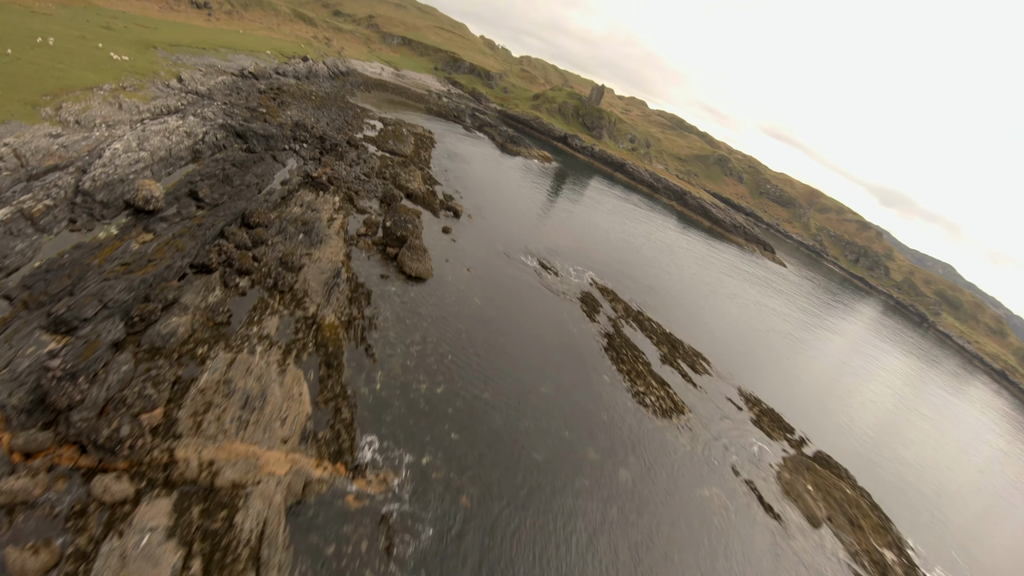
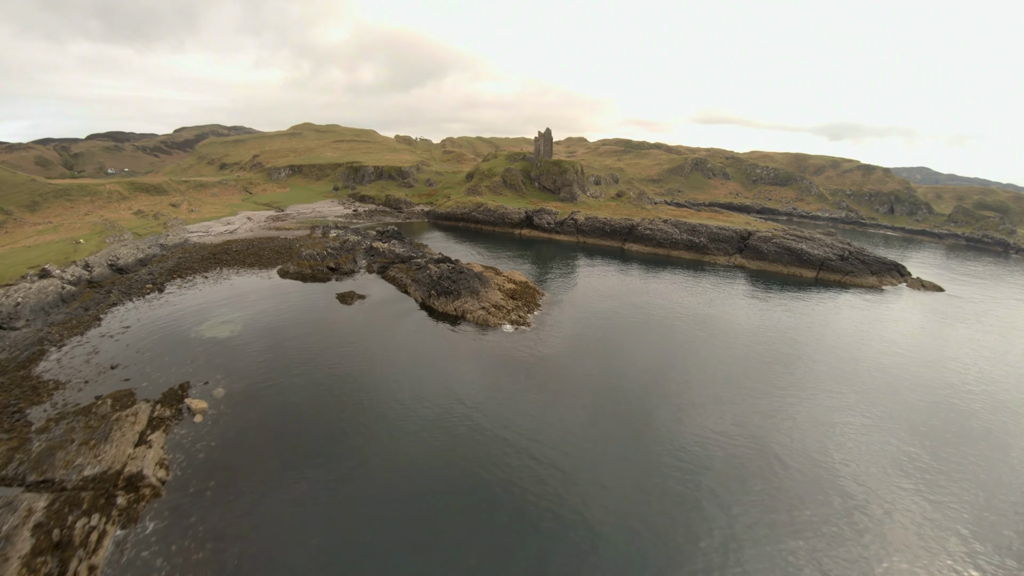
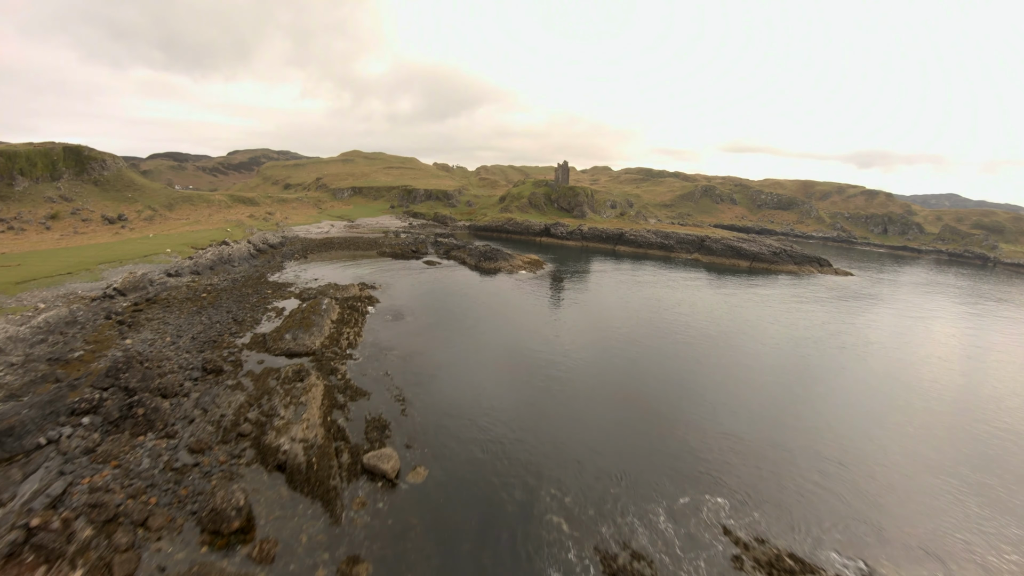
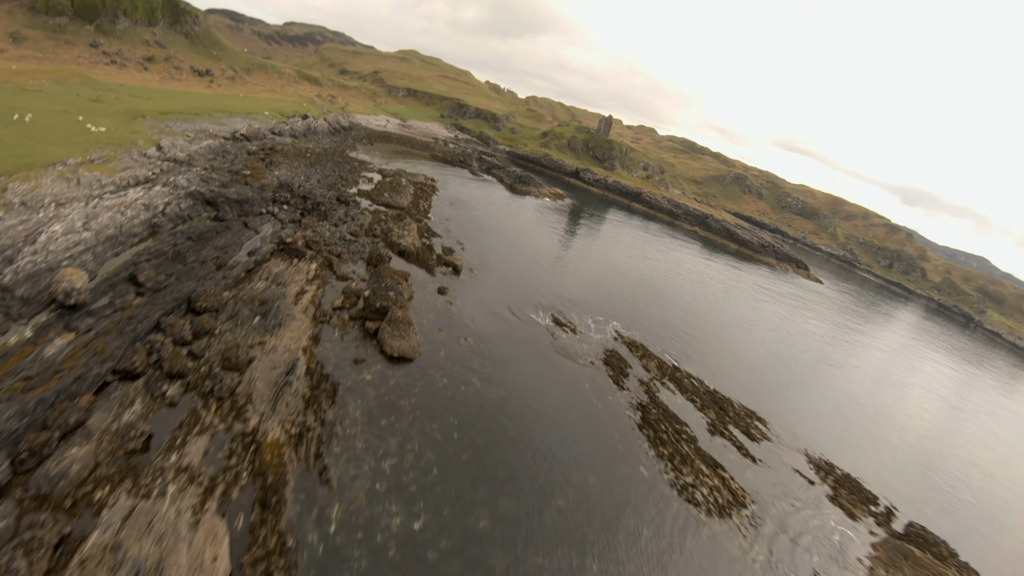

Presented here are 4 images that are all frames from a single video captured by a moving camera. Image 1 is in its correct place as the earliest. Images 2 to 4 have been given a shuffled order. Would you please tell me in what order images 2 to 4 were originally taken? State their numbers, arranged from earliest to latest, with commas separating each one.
4, 3, 2
